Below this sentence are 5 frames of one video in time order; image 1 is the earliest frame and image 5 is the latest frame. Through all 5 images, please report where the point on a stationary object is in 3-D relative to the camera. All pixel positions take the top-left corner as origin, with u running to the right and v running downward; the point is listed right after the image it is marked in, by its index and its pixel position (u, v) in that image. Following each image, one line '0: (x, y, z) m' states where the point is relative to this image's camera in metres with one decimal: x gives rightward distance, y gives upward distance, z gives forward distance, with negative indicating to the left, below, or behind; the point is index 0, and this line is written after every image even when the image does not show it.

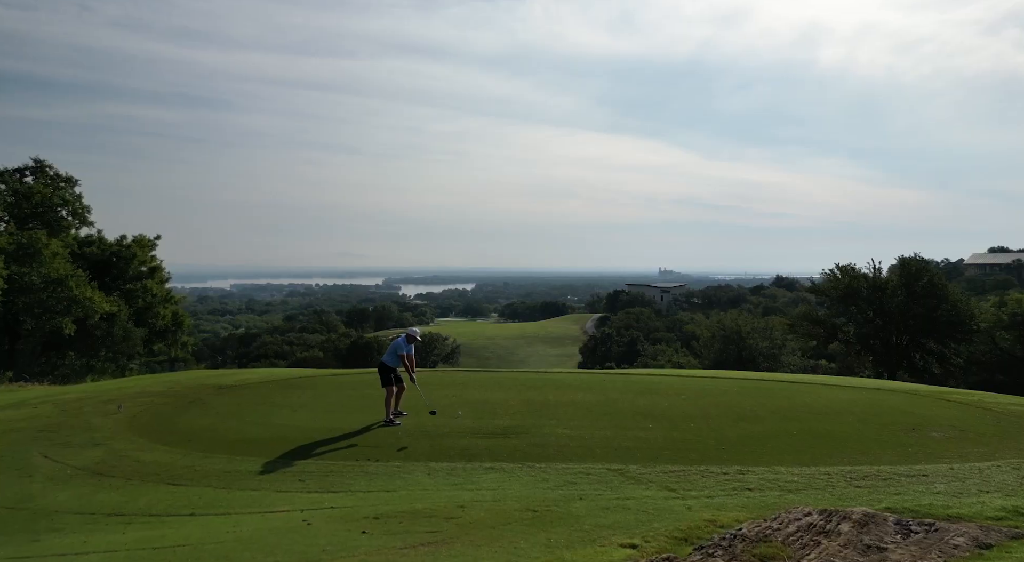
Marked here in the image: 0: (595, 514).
0: (+0.7, -2.0, +5.4) m
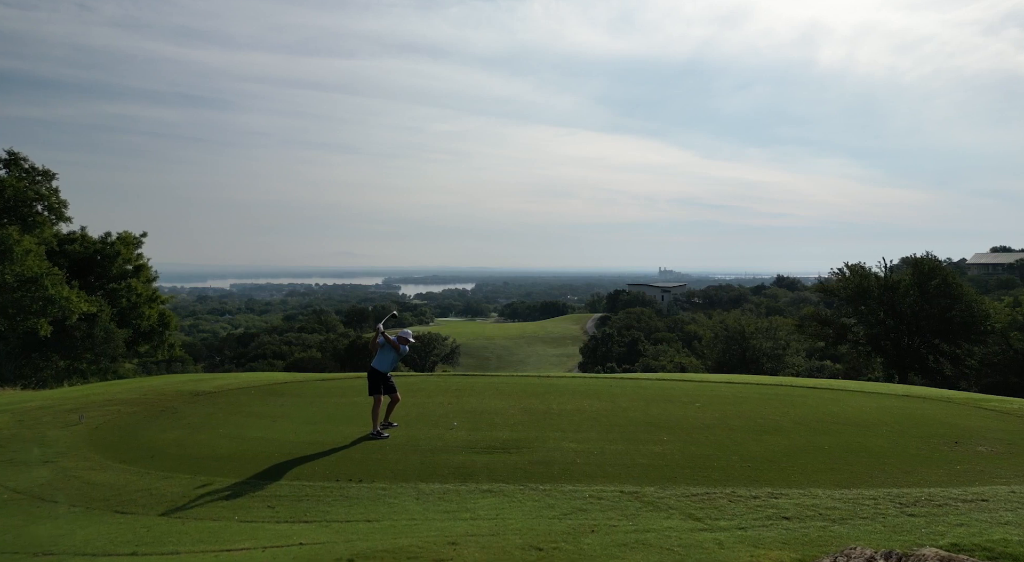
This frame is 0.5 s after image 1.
0: (+0.7, -2.0, +5.0) m
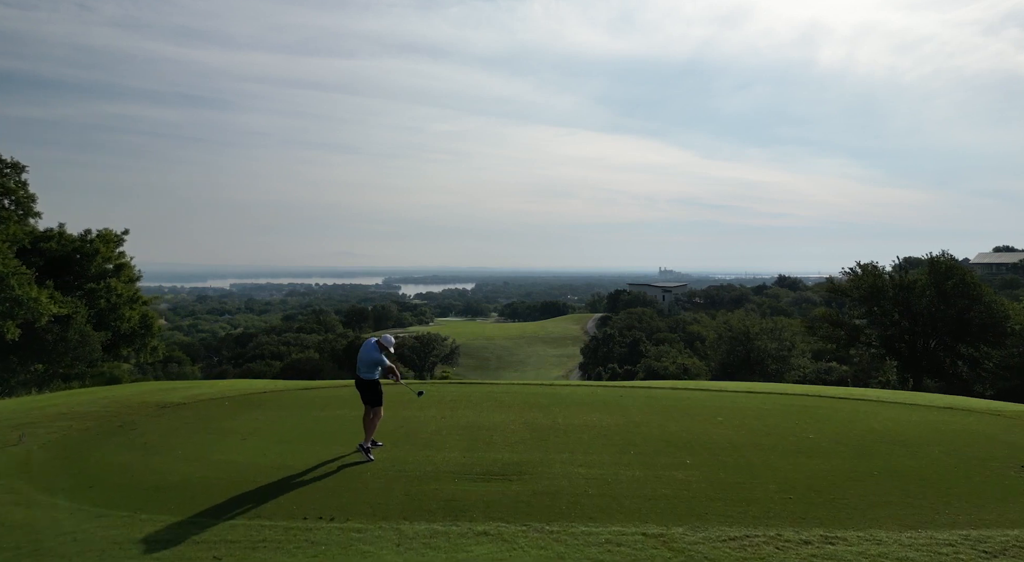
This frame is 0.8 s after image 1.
0: (+0.7, -2.0, +4.4) m
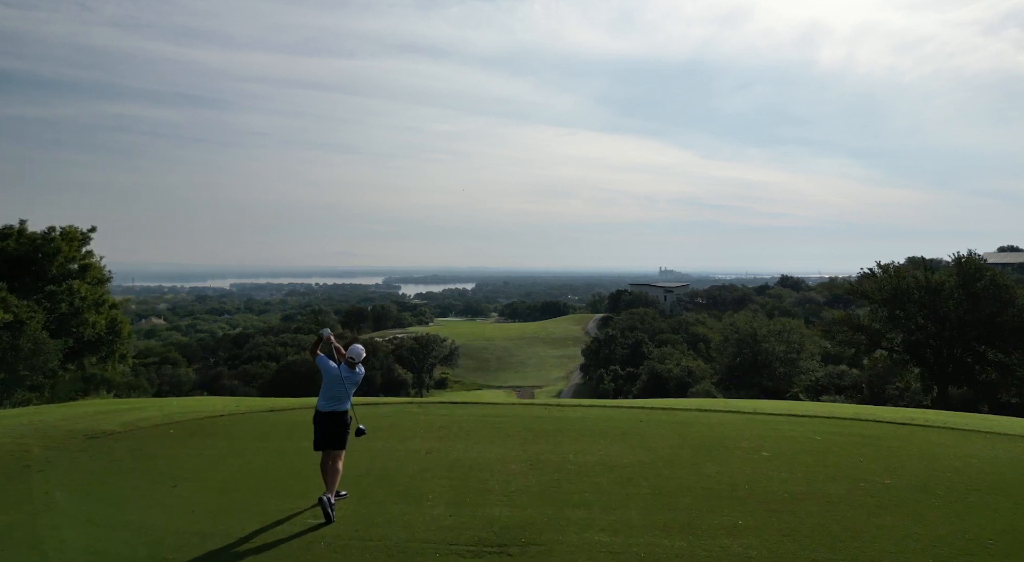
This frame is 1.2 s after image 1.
0: (+0.7, -2.0, +3.4) m
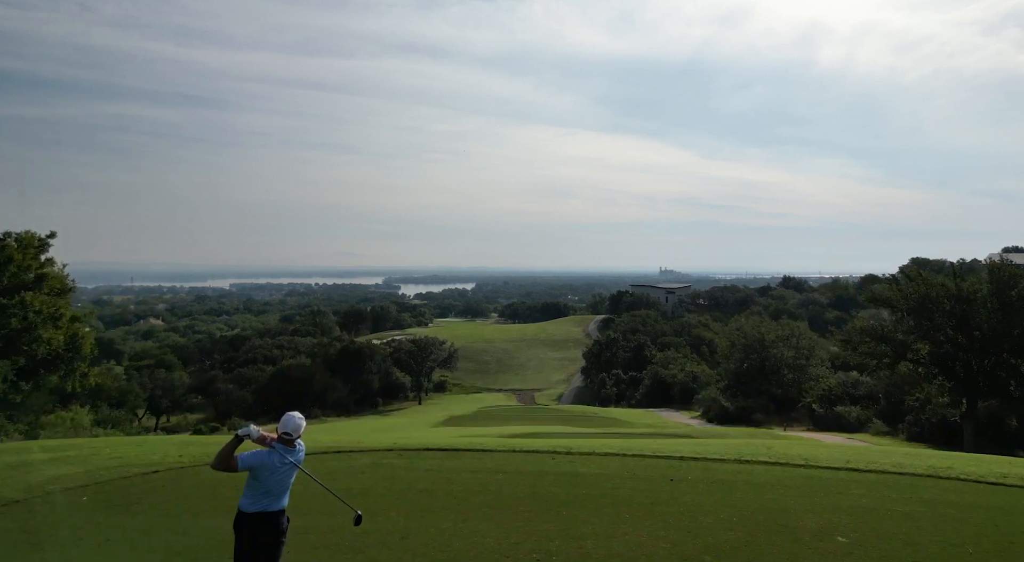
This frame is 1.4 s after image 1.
0: (+0.7, -2.2, +2.4) m
